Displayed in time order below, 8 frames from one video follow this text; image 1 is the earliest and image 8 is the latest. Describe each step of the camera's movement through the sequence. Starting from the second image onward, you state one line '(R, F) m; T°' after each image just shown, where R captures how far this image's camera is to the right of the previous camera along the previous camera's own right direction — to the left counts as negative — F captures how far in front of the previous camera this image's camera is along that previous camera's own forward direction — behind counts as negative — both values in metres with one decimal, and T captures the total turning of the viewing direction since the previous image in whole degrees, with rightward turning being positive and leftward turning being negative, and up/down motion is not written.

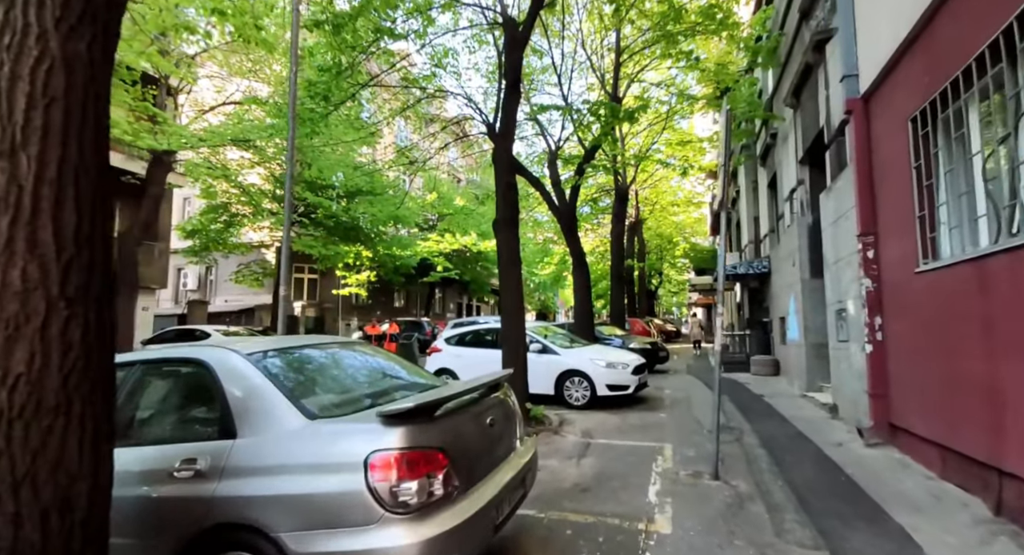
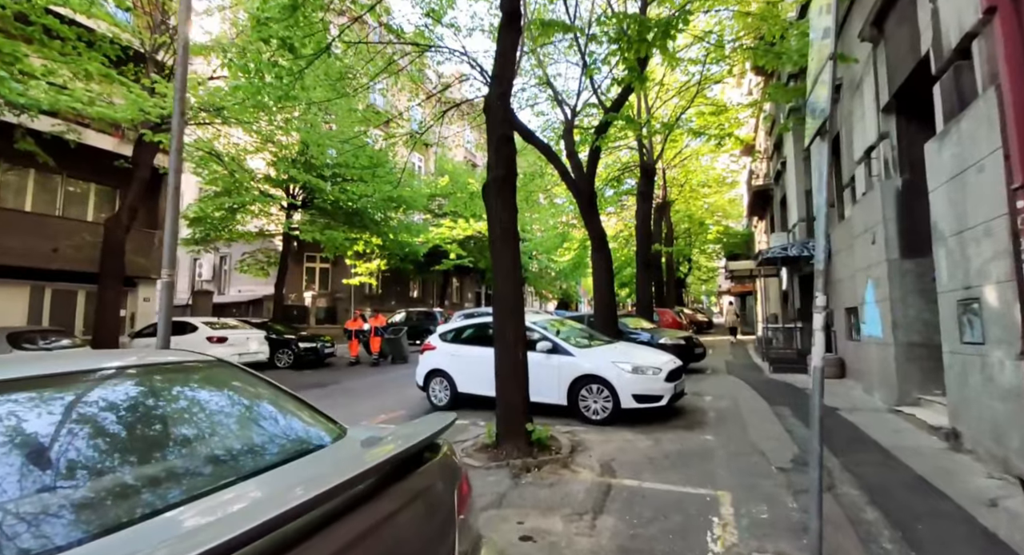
(+0.3, +1.8) m; -3°
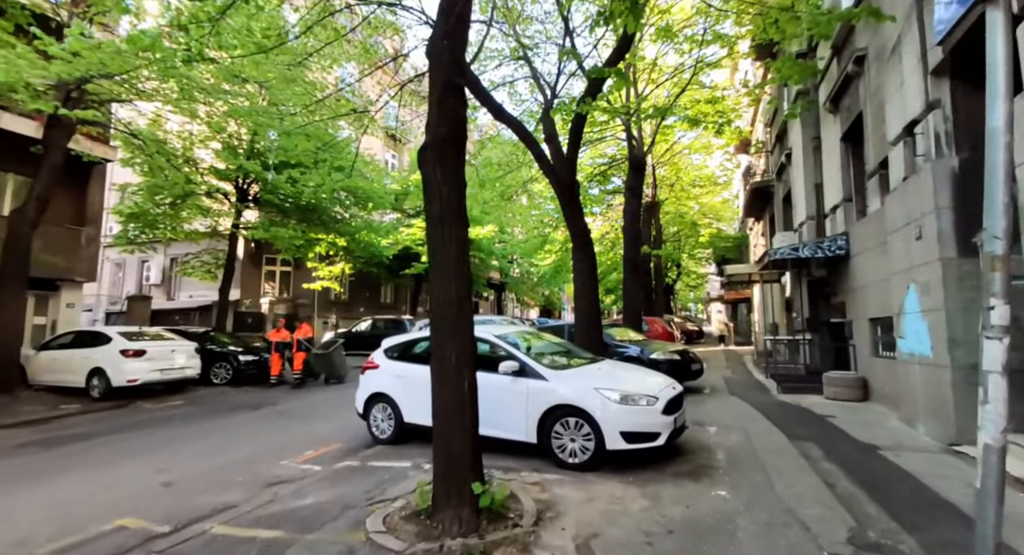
(+0.3, +1.6) m; +2°
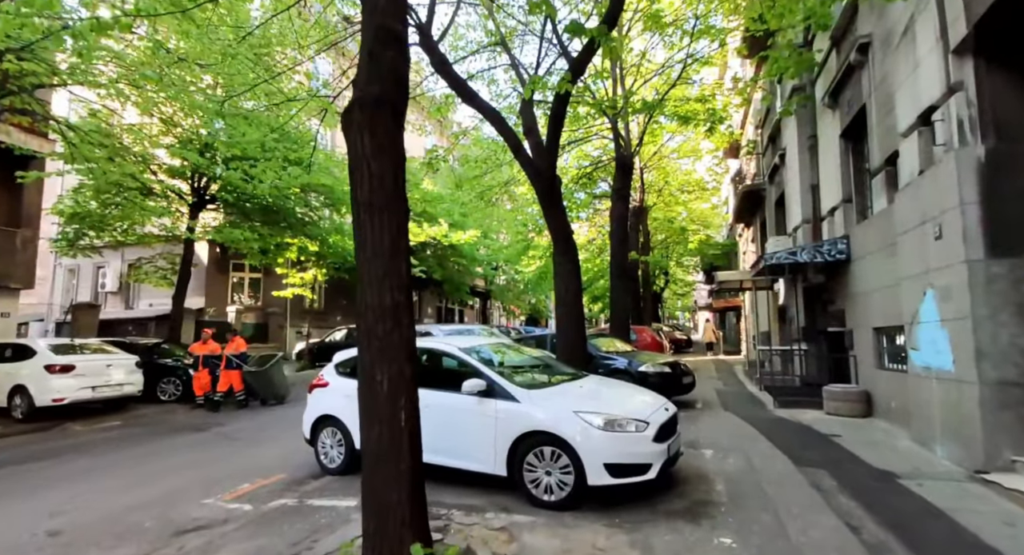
(+0.2, +0.8) m; +1°
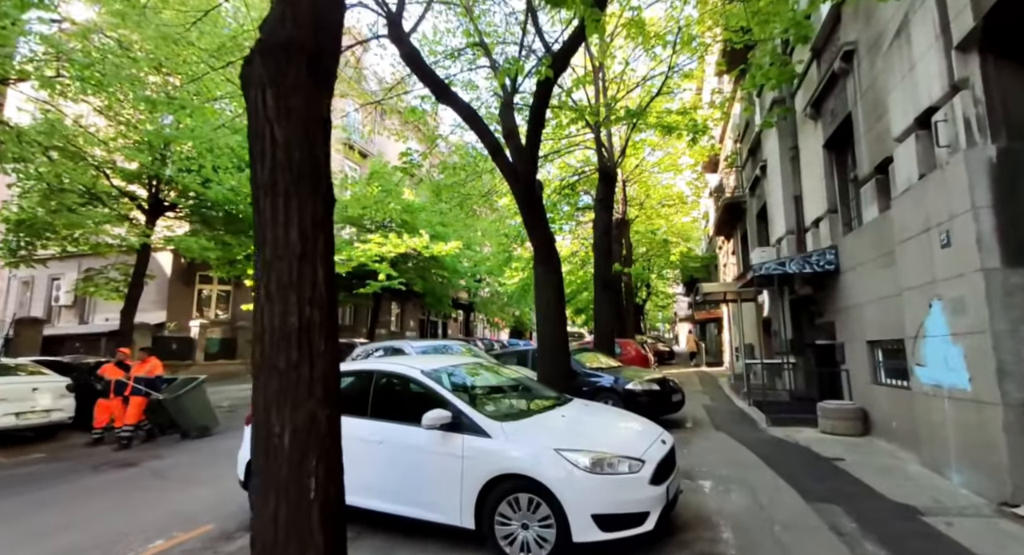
(+0.1, +0.7) m; +2°
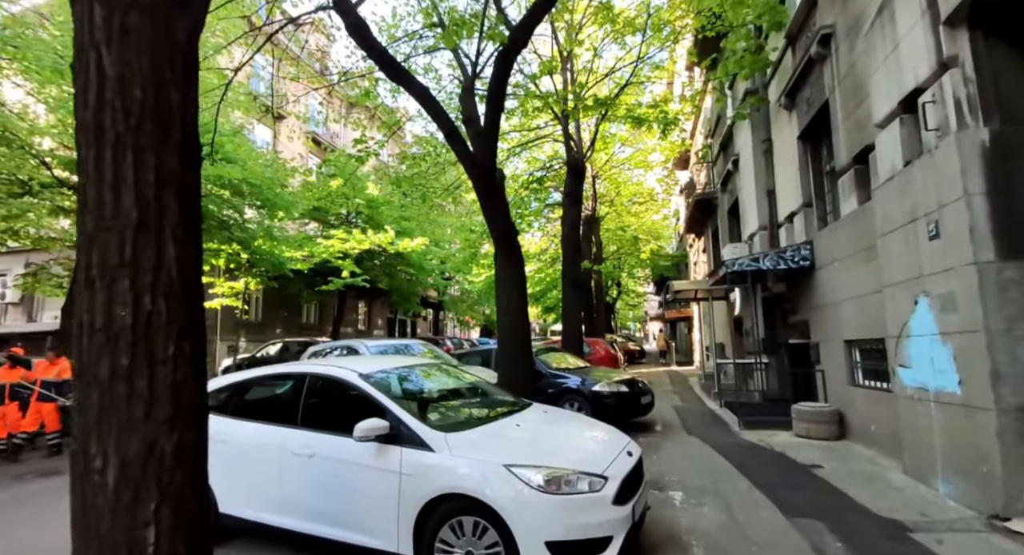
(+0.2, +0.6) m; +3°
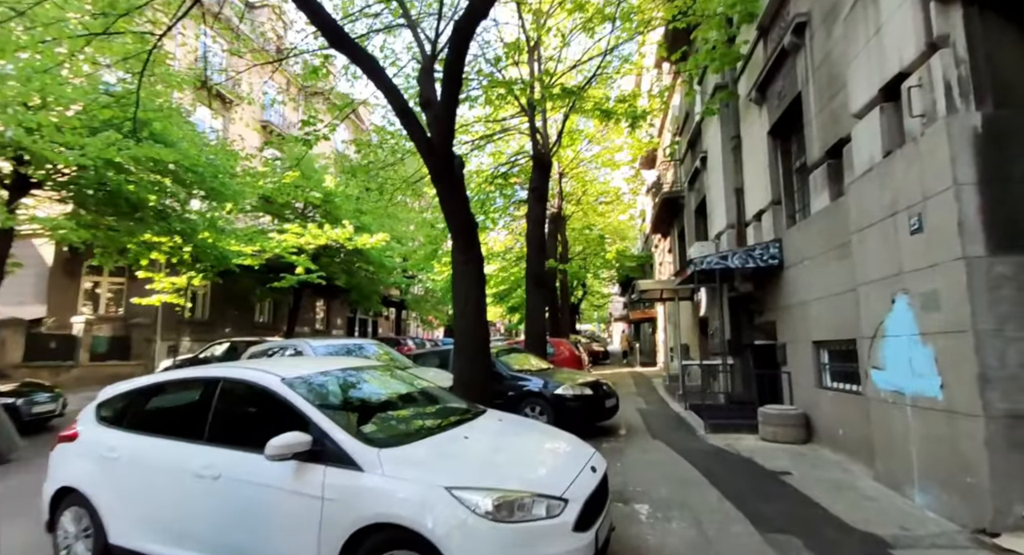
(+0.1, +0.6) m; +4°
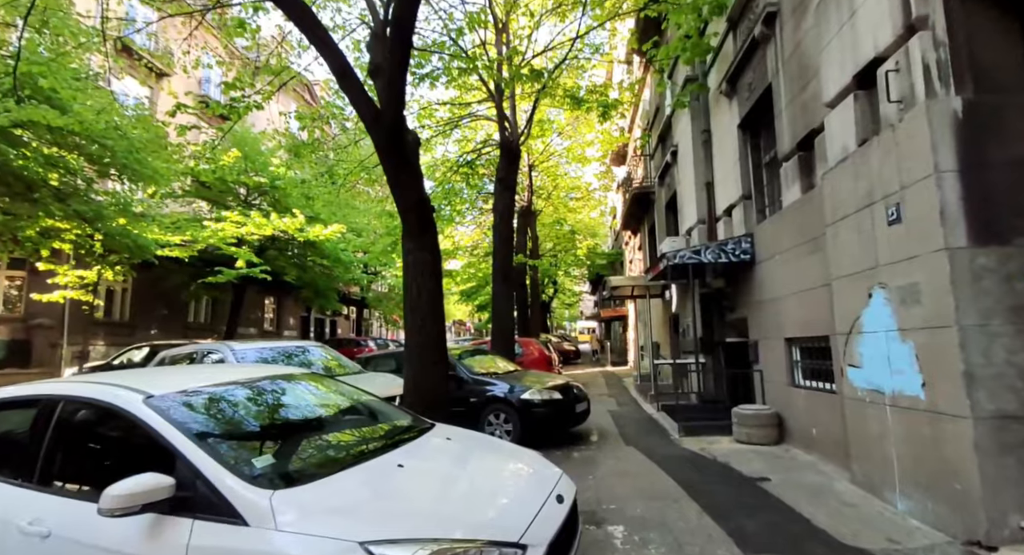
(+0.1, +0.5) m; +3°
